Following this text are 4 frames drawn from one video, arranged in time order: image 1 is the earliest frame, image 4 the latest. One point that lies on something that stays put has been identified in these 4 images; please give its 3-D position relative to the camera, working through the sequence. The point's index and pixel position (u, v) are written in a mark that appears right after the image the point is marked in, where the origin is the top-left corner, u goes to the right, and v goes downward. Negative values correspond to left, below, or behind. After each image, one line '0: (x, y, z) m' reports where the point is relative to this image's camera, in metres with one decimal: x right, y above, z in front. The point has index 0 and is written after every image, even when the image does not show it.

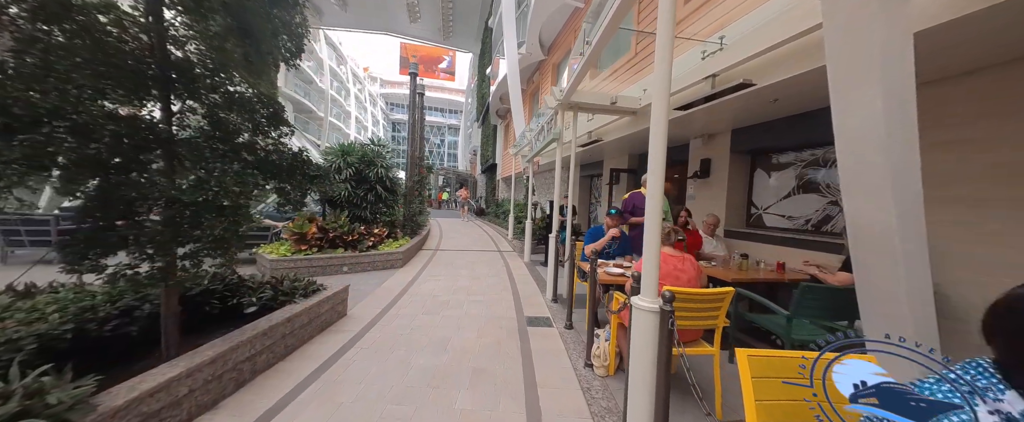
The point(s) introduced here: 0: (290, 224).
0: (-4.3, -0.3, +5.6) m
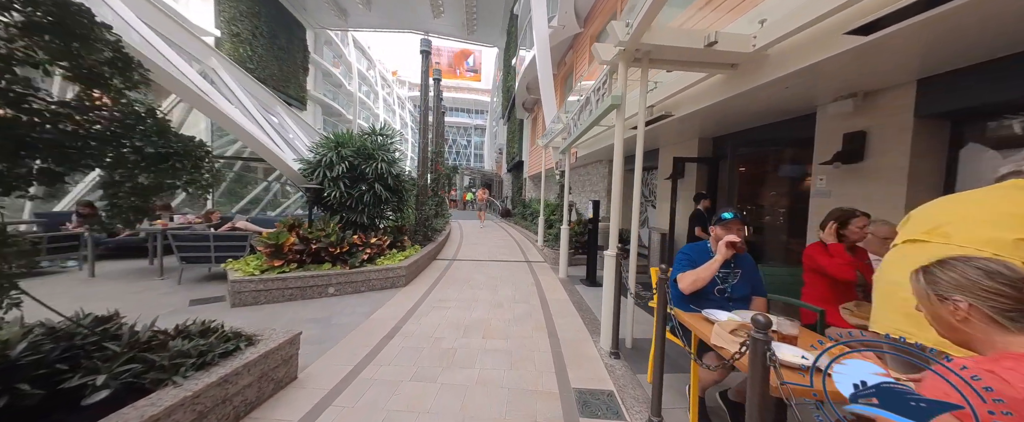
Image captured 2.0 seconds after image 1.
0: (-3.8, -0.4, +4.4) m
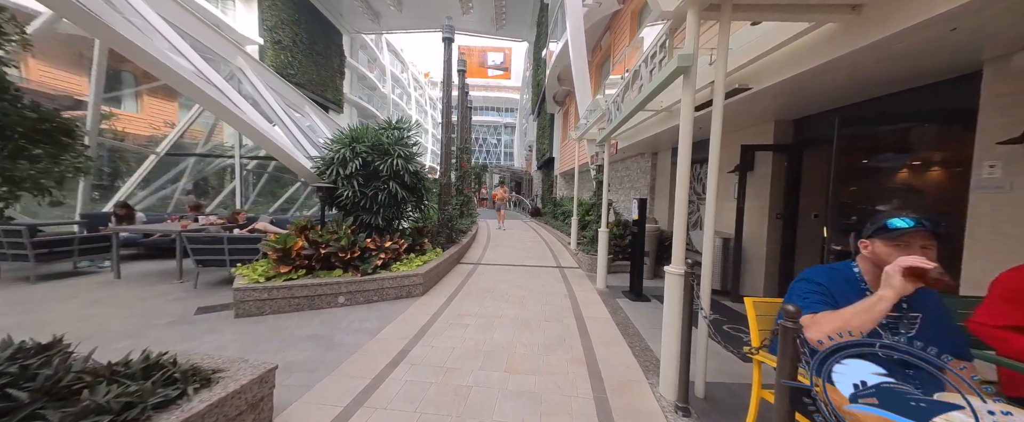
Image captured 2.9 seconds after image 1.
0: (-3.4, -0.4, +4.1) m
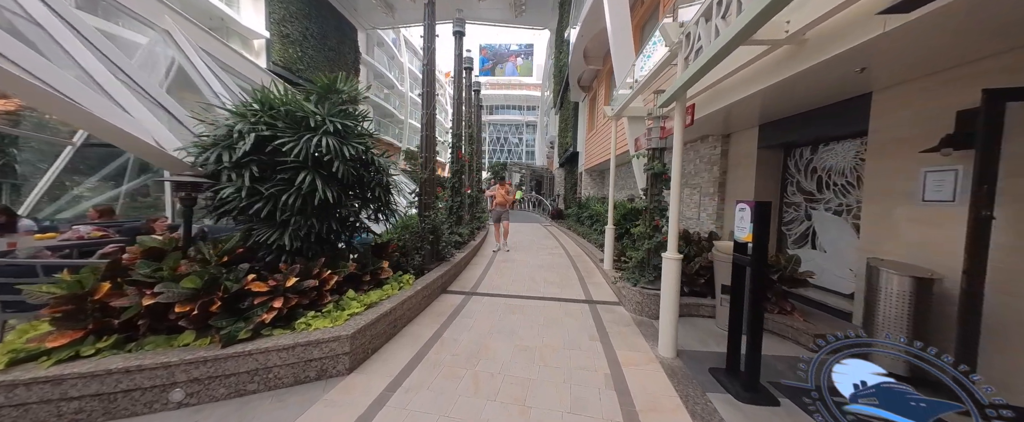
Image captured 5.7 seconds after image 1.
0: (-3.5, -0.5, +2.3) m
